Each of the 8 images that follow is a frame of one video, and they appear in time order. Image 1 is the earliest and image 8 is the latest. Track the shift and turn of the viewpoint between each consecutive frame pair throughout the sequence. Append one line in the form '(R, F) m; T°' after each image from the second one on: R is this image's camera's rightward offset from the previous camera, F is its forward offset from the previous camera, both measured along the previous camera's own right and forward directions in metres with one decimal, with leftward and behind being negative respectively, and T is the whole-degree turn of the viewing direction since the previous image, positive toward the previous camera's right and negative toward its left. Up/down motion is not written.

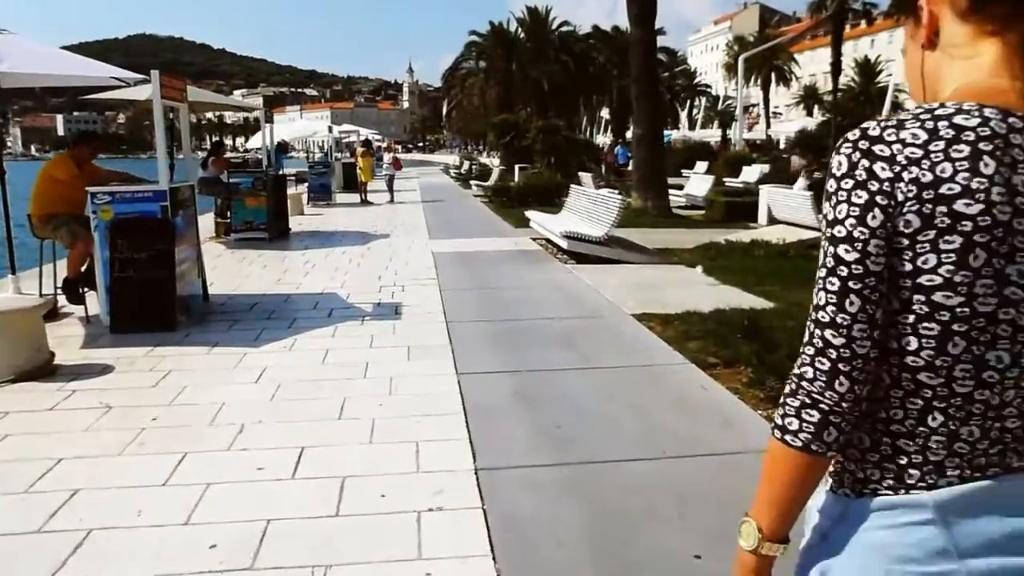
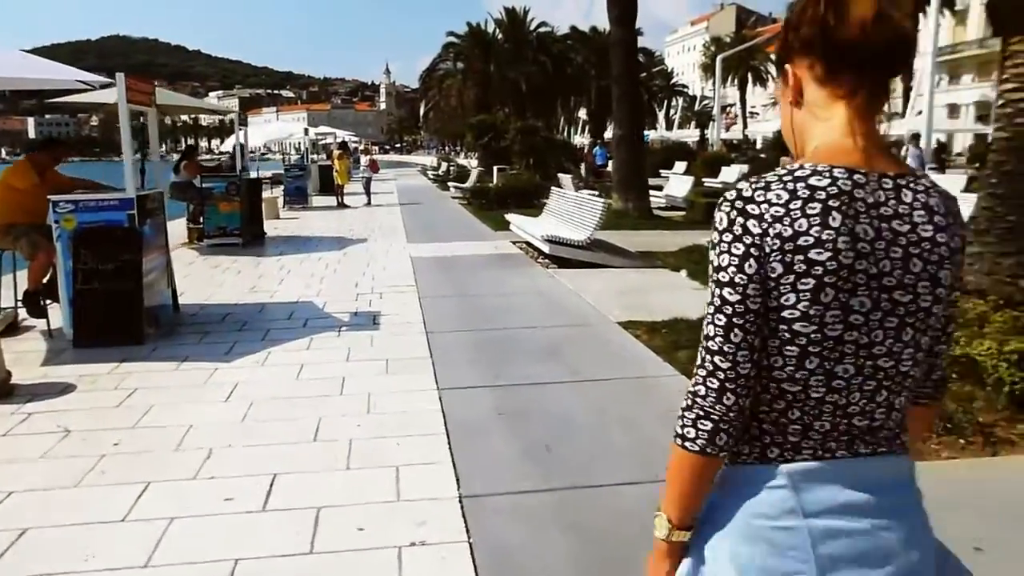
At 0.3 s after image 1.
(0.0, +0.2) m; +1°
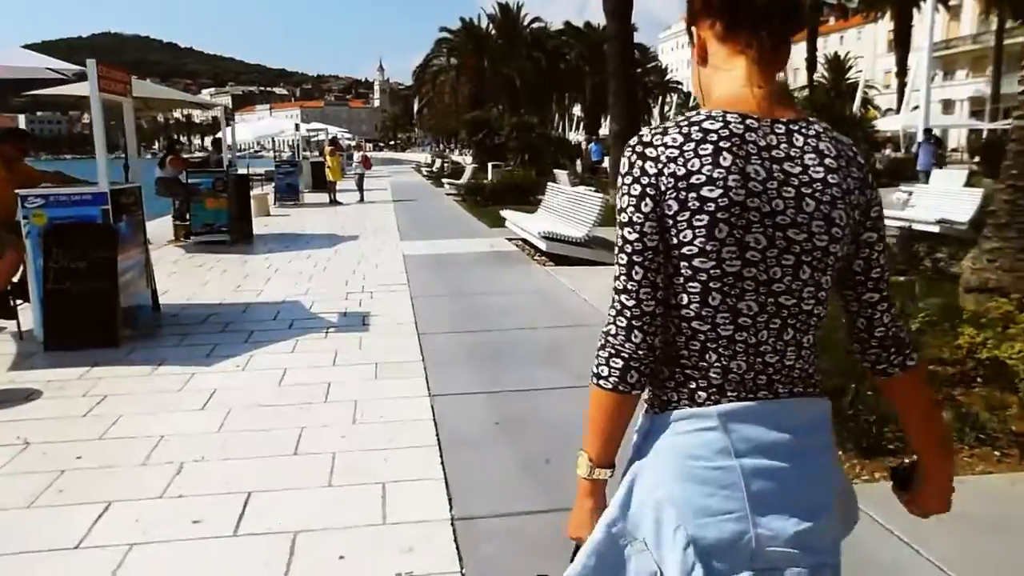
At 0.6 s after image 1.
(0.0, +0.4) m; 0°
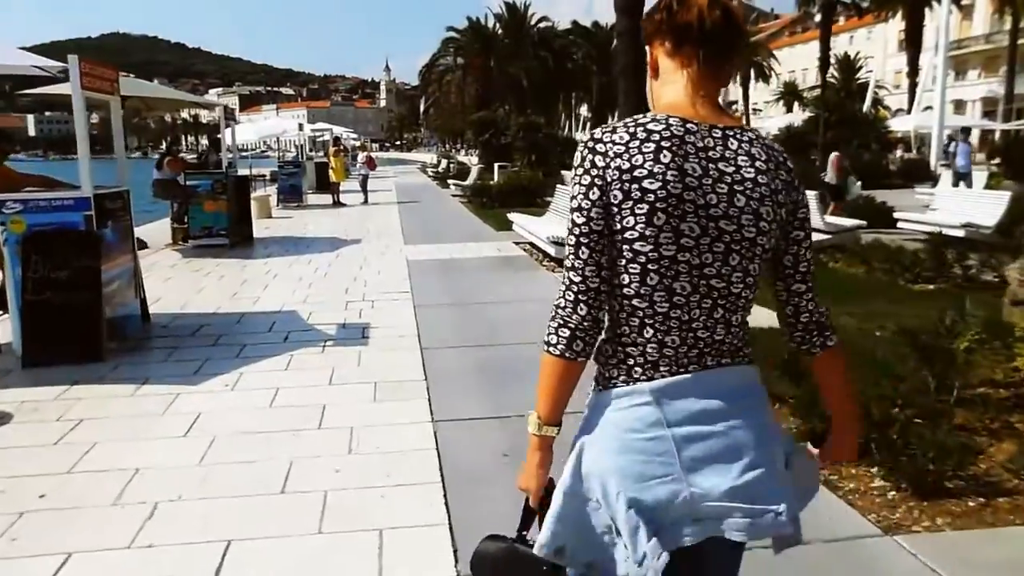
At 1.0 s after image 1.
(0.0, +0.5) m; 0°
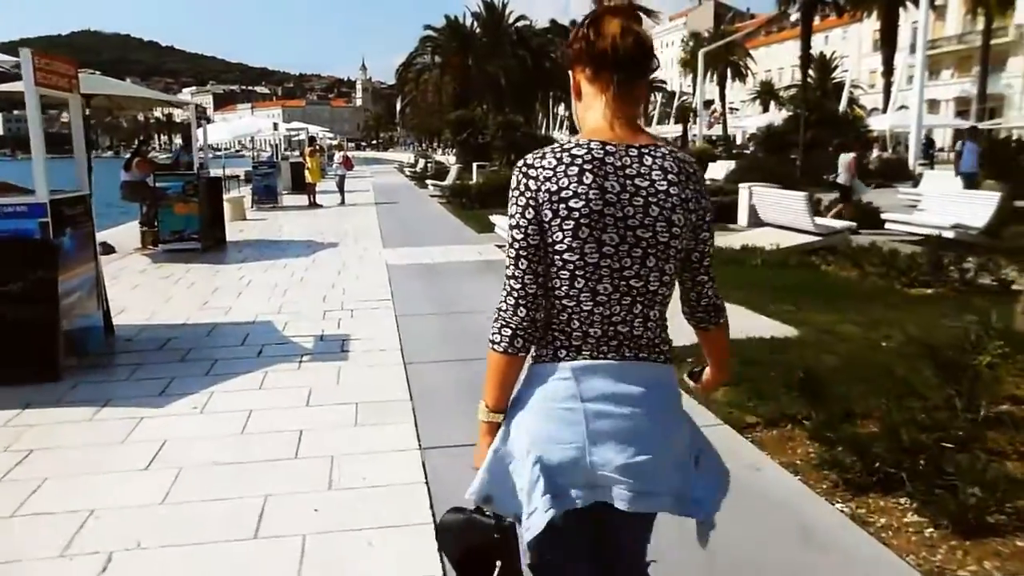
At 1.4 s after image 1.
(-0.1, +0.4) m; +2°
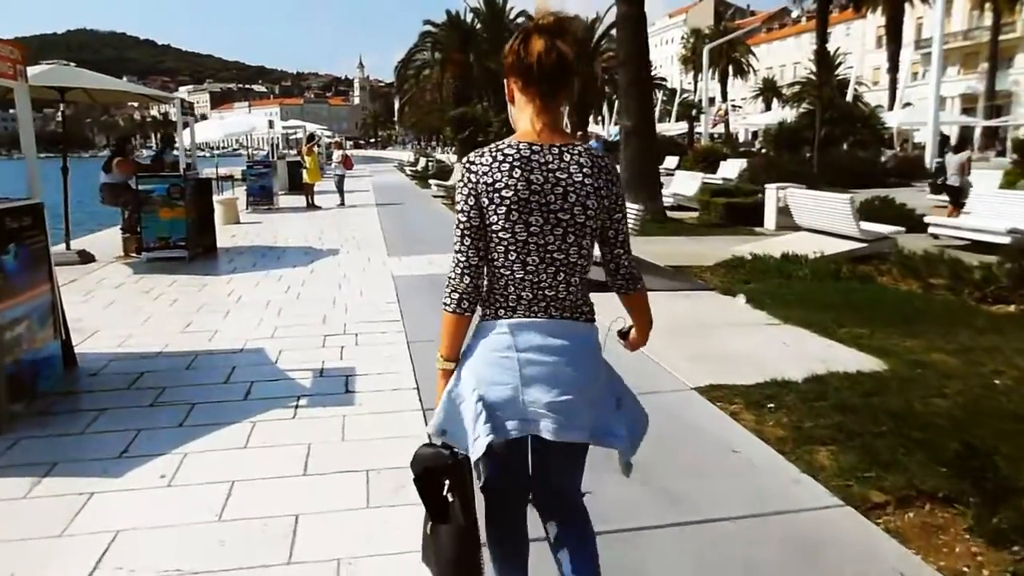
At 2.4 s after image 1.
(-0.3, +1.1) m; 0°
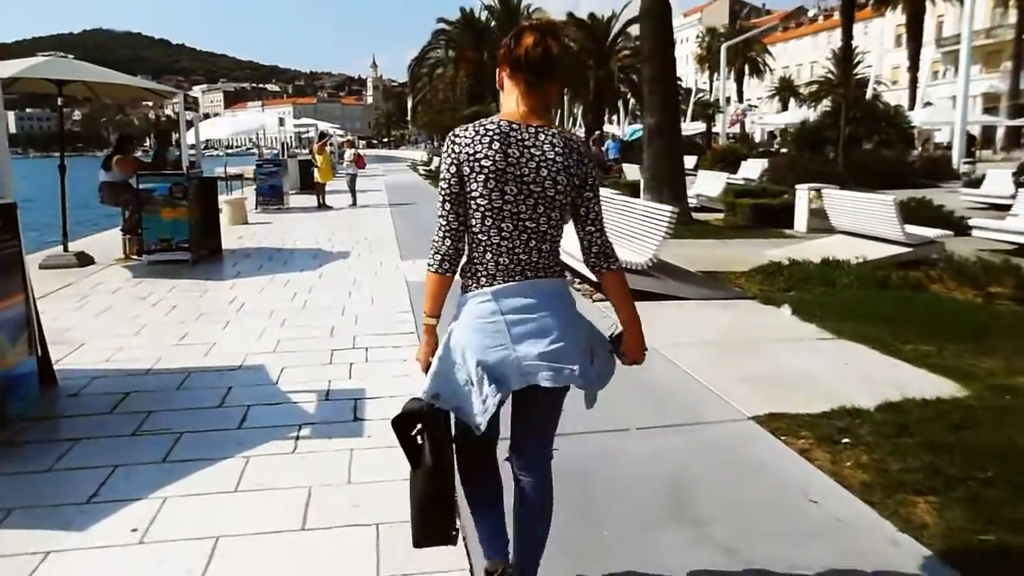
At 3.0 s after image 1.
(-0.1, +0.7) m; -1°
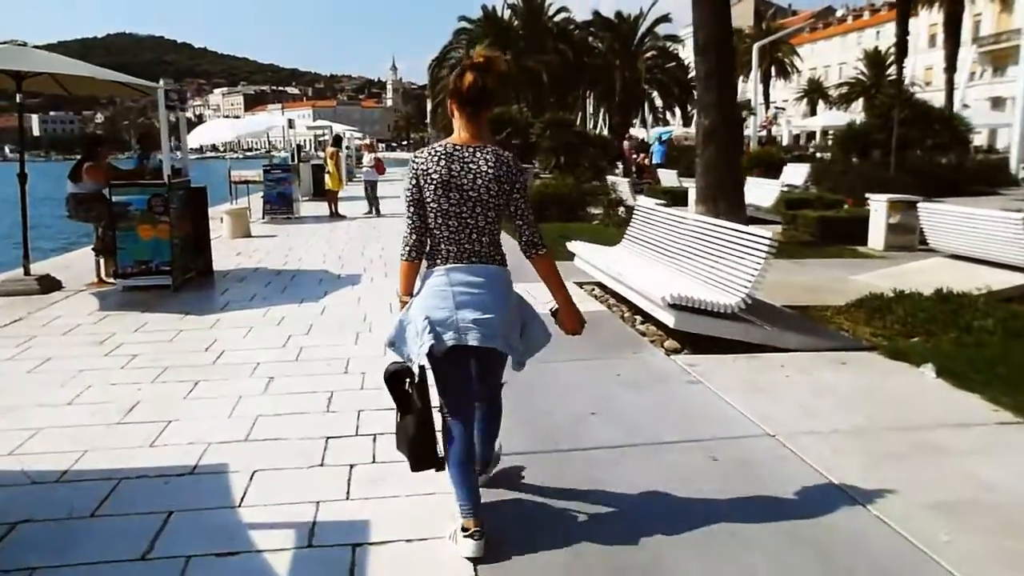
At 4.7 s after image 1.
(-0.3, +1.9) m; -1°
